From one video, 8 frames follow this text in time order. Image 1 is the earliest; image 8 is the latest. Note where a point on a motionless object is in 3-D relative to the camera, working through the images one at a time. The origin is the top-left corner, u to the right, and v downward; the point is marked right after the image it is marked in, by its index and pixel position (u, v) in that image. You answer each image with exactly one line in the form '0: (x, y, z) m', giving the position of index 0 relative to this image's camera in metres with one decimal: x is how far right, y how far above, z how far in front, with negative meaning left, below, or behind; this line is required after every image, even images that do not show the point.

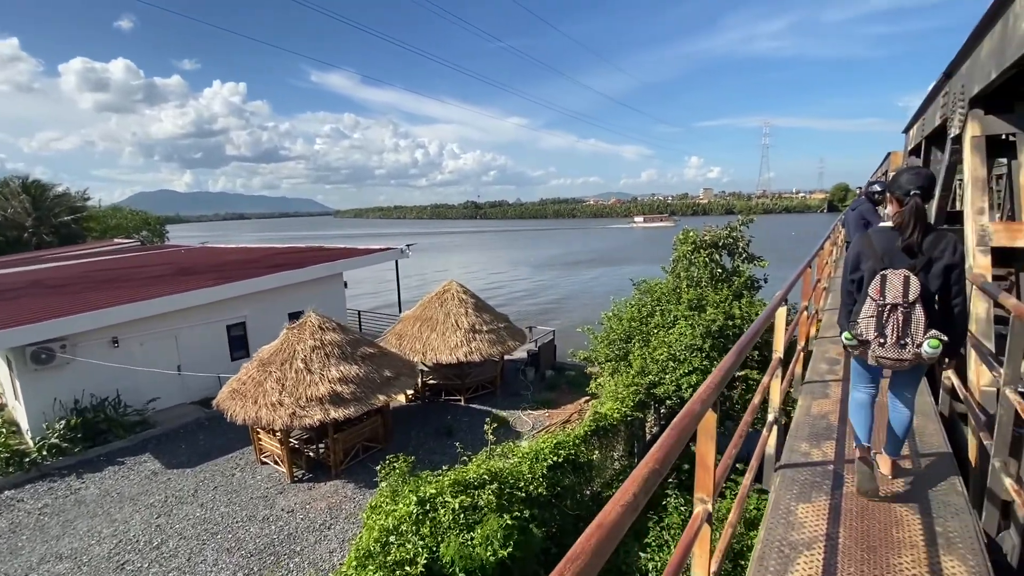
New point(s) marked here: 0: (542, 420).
0: (+0.9, -4.1, +14.8) m
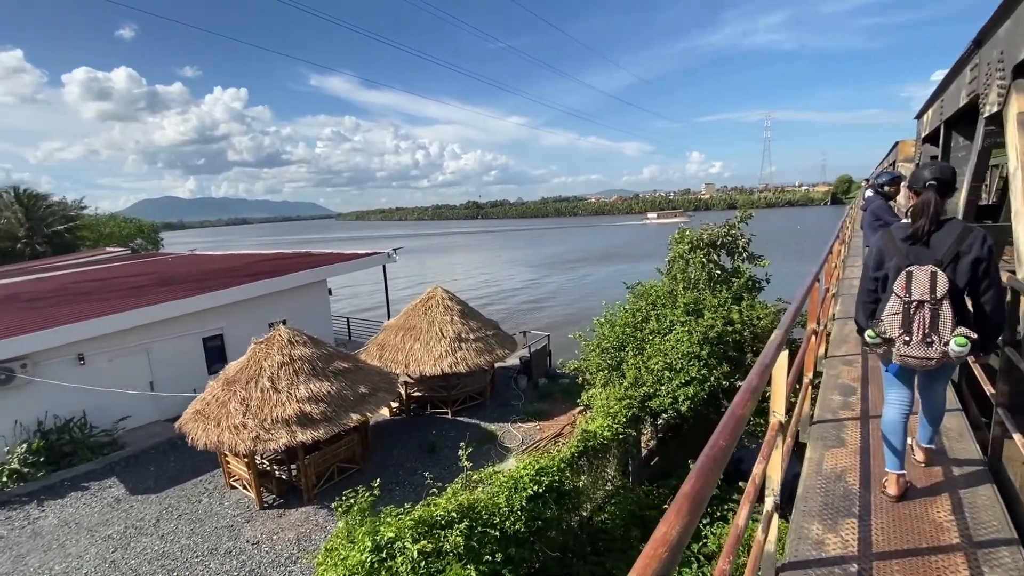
0: (+0.6, -4.2, +13.9) m
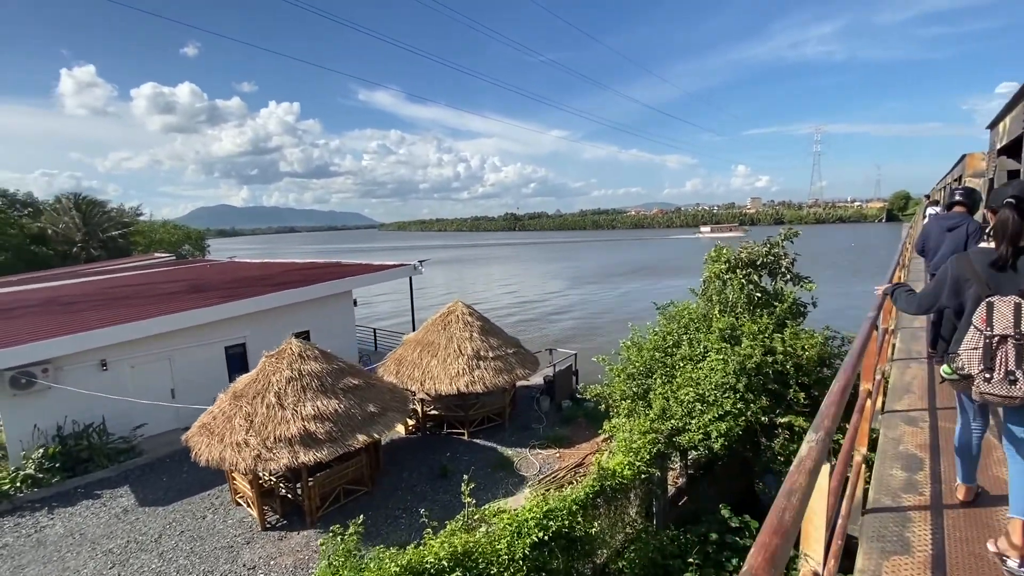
0: (+1.0, -4.7, +13.1) m
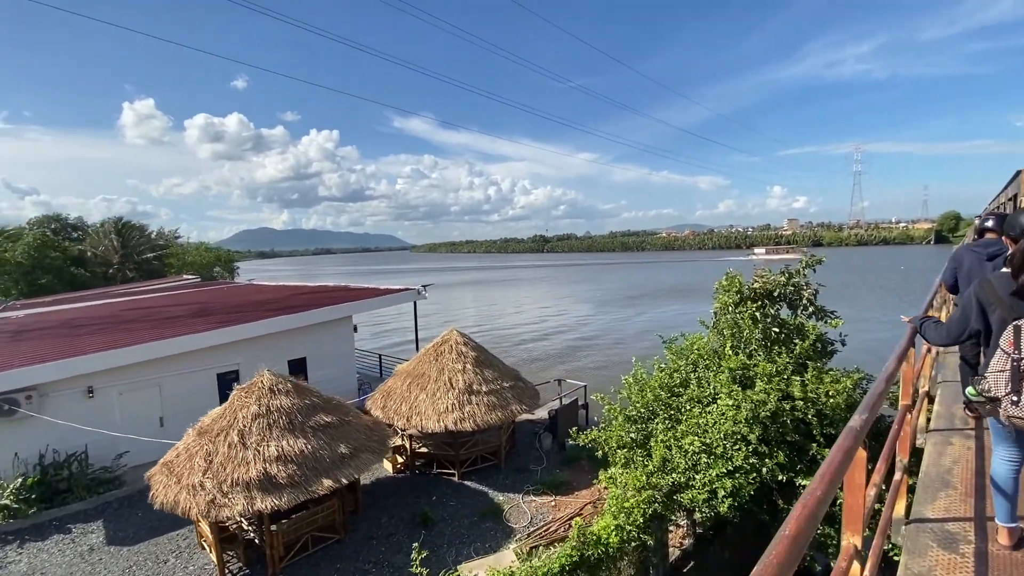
0: (+0.8, -5.5, +11.8) m
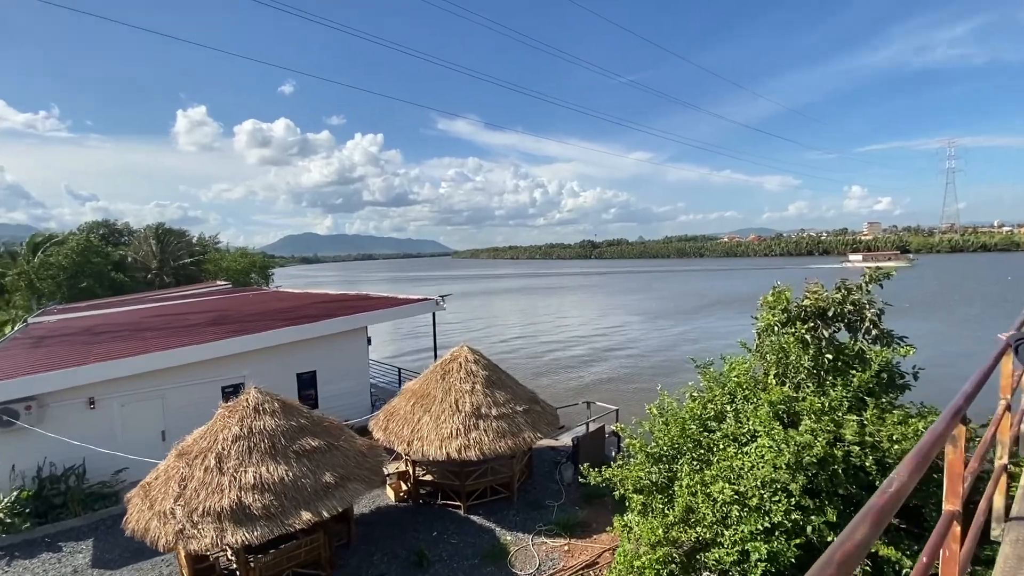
0: (+0.9, -5.8, +10.5) m
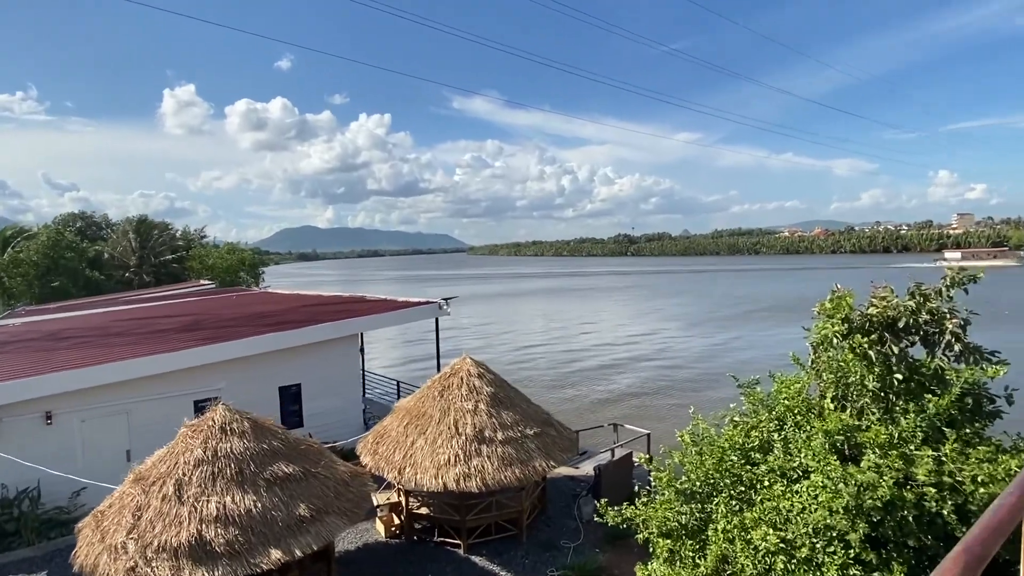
0: (+1.1, -6.0, +9.0) m
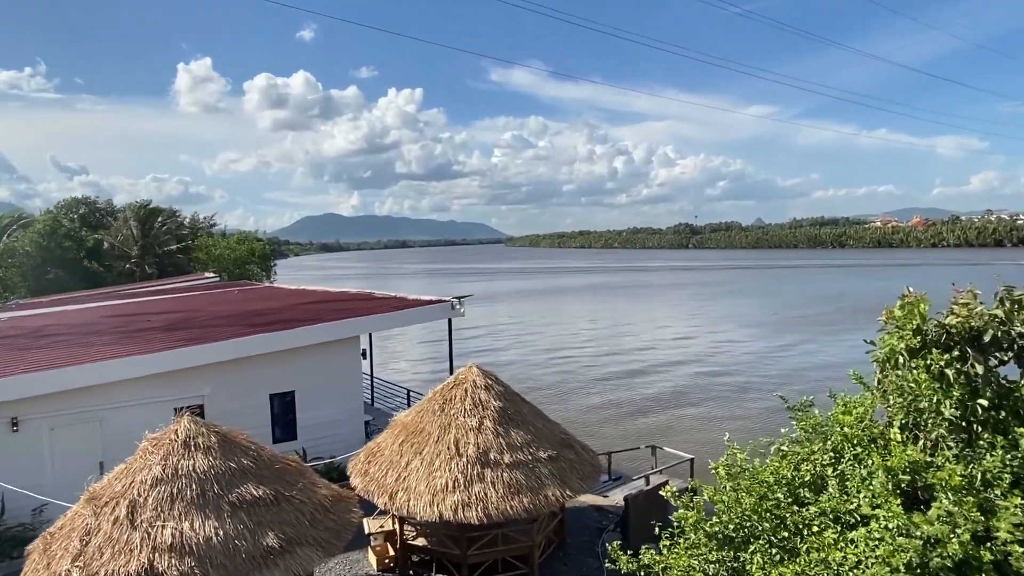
0: (+1.3, -6.2, +7.6) m
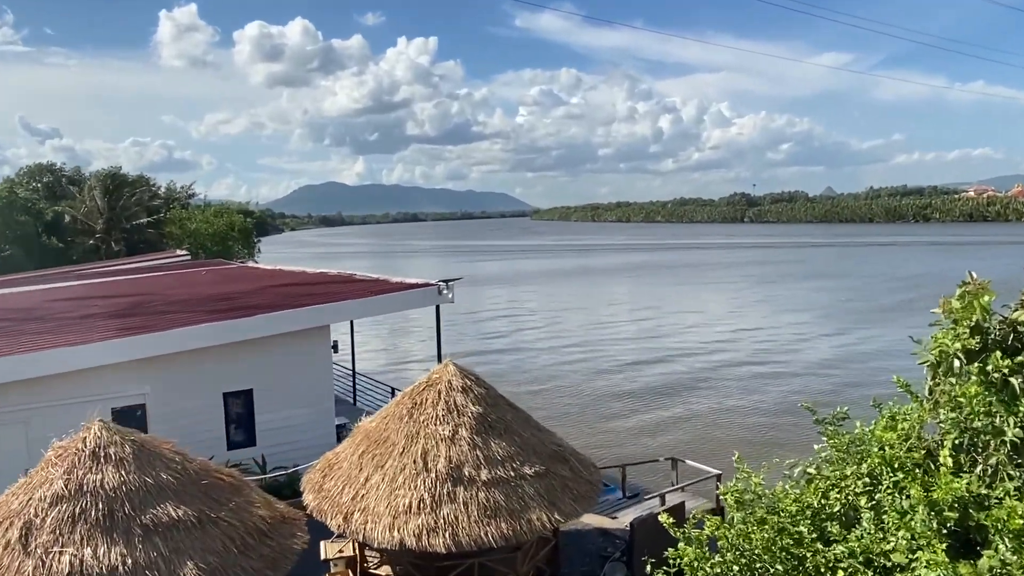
0: (+1.0, -6.1, +6.1) m
